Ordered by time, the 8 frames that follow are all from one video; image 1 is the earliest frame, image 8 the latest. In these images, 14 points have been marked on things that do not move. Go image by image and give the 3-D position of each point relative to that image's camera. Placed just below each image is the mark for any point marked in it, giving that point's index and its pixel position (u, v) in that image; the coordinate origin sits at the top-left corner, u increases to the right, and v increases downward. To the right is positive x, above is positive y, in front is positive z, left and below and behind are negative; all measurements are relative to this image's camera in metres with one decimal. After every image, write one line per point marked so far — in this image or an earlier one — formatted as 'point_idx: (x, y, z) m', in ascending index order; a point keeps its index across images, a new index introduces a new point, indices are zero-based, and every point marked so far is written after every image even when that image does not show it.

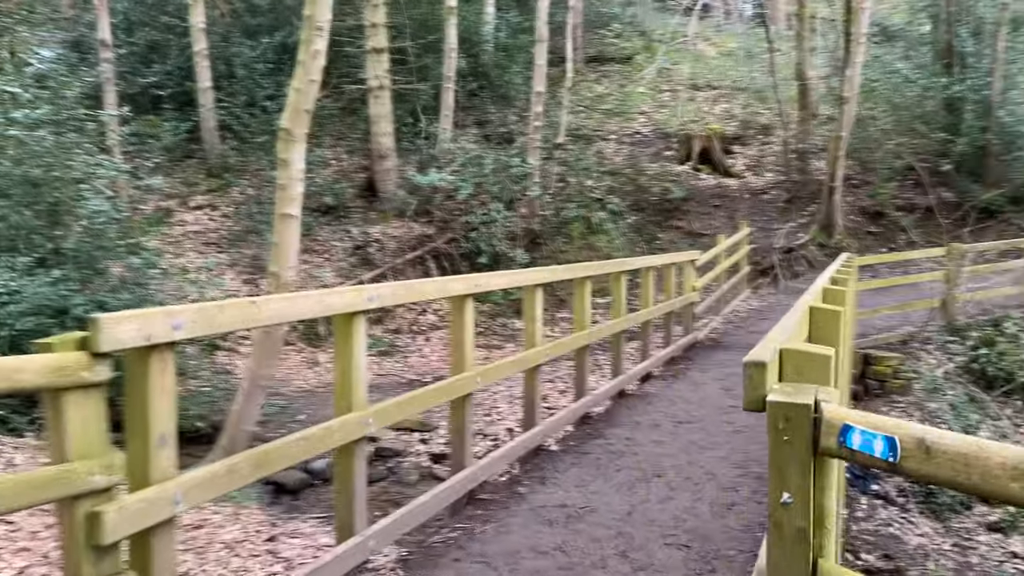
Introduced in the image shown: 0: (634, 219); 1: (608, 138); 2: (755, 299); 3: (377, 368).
0: (+2.2, +1.3, +14.6) m
1: (+1.9, +3.0, +16.1) m
2: (+3.5, -0.2, +11.6) m
3: (-1.8, -1.0, +10.6) m
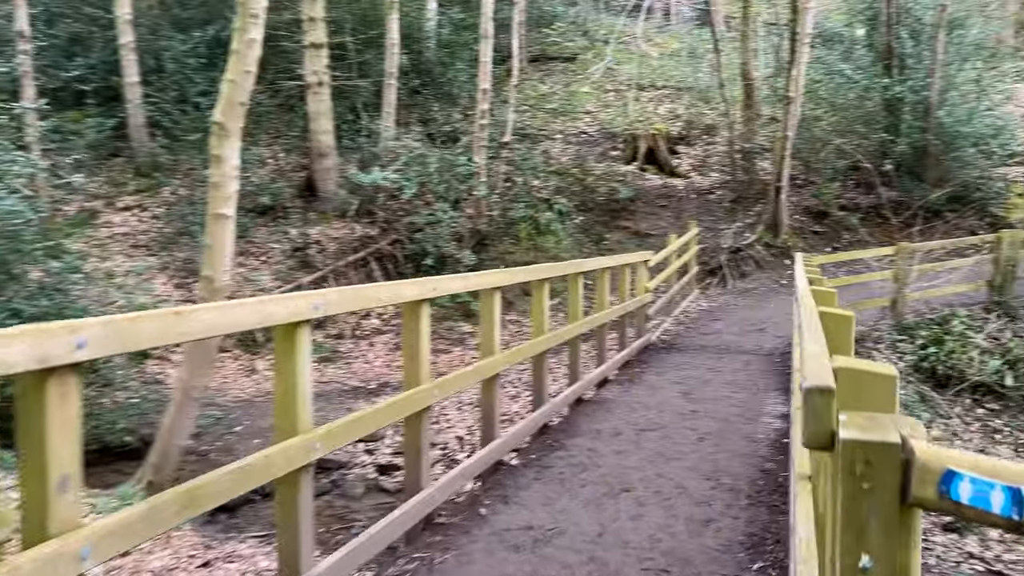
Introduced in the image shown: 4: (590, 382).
0: (+1.2, +1.2, +14.4) m
1: (+0.8, +3.0, +15.9) m
2: (+2.8, -0.2, +11.5) m
3: (-2.4, -1.1, +10.1) m
4: (+0.6, -0.8, +6.4) m
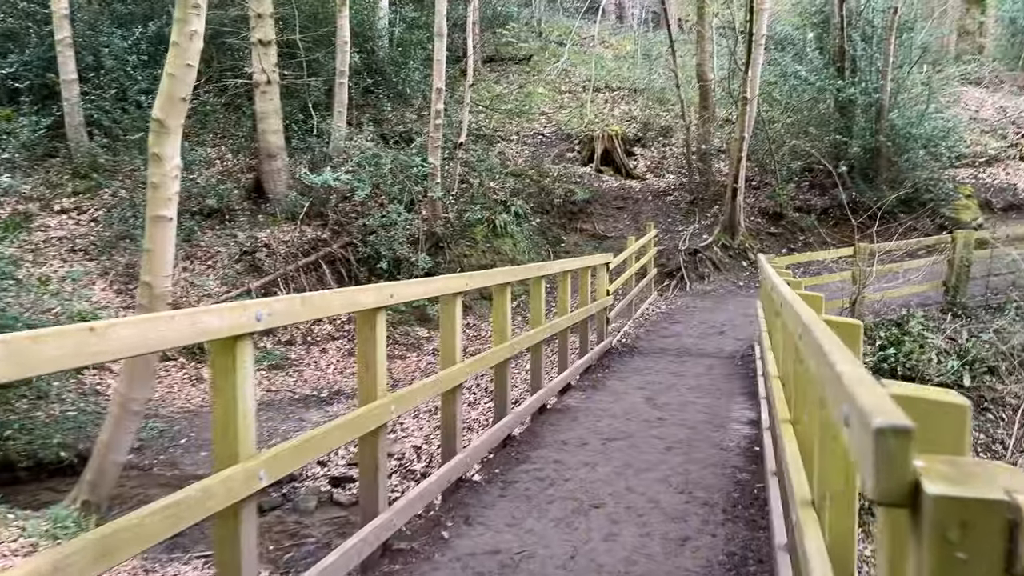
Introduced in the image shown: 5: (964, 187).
0: (+0.5, +1.2, +14.2) m
1: (0.0, +2.9, +15.7) m
2: (+2.2, -0.2, +11.4) m
3: (-2.9, -1.2, +9.7) m
4: (+0.3, -0.8, +6.1) m
5: (+7.9, +1.8, +14.1) m
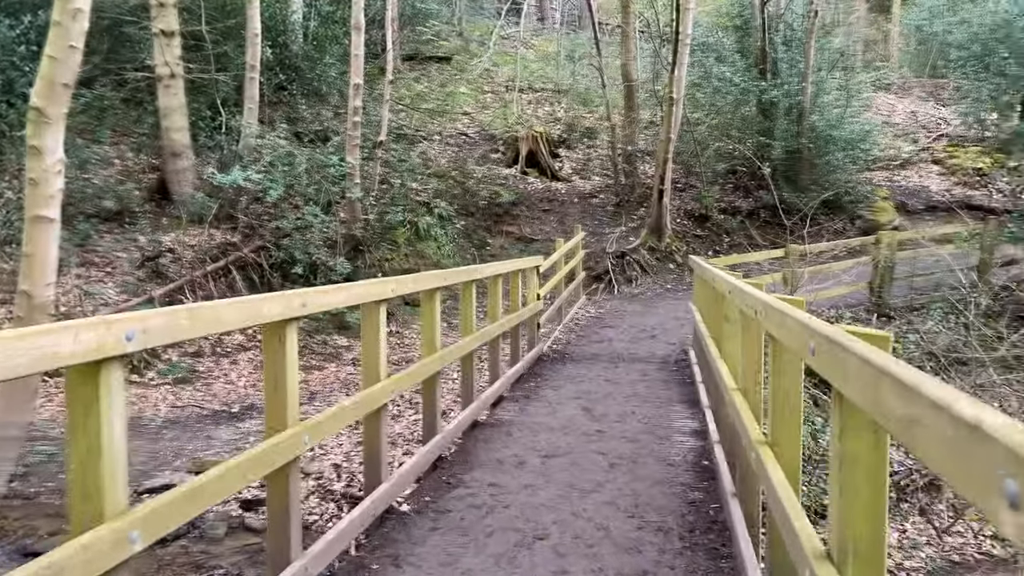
0: (-0.8, +1.1, +13.7) m
1: (-1.5, +2.8, +15.2) m
2: (+1.1, -0.3, +11.1) m
3: (-3.7, -1.2, +8.9) m
4: (-0.2, -0.8, +5.7) m
5: (+6.6, +1.7, +14.4) m
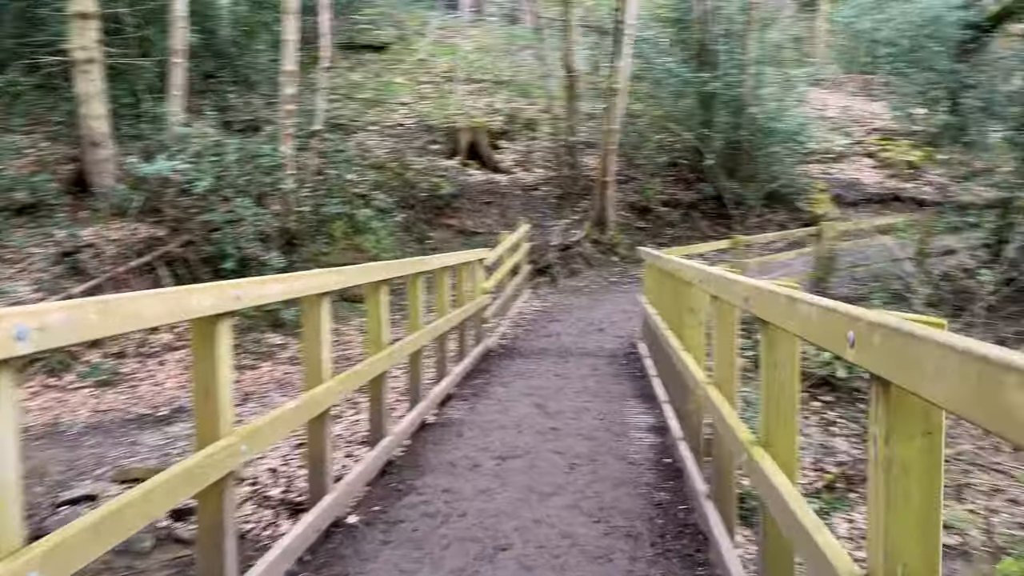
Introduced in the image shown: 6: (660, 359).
0: (-1.8, +1.2, +13.4) m
1: (-2.6, +2.9, +14.7) m
2: (+0.3, -0.2, +10.9) m
3: (-4.3, -1.2, +8.3) m
4: (-0.5, -0.8, +5.4) m
5: (+5.5, +1.9, +14.6) m
6: (+1.1, -0.5, +6.0) m
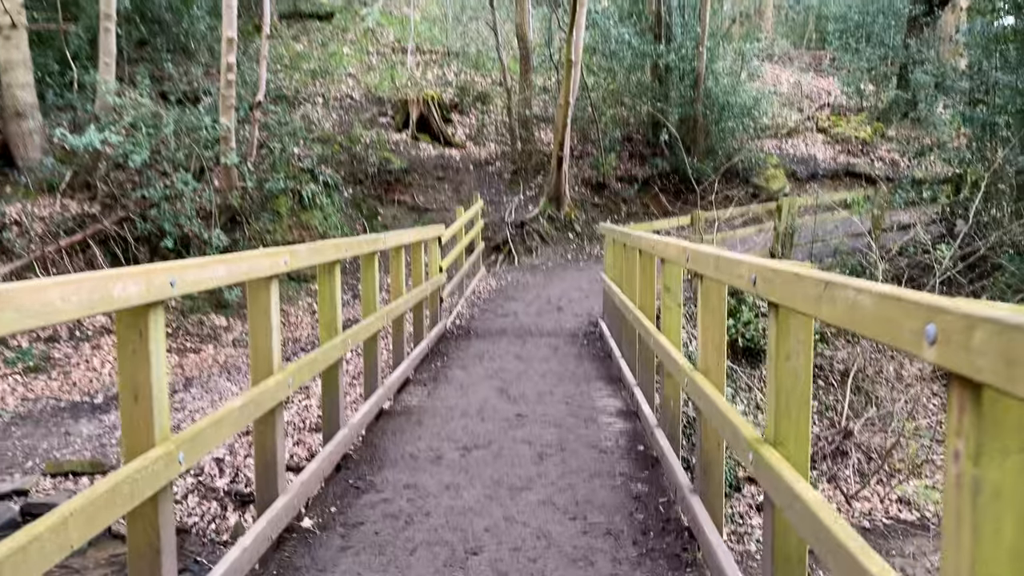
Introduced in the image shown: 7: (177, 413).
0: (-2.6, +1.5, +12.9) m
1: (-3.5, +3.3, +14.2) m
2: (-0.2, +0.1, +10.6) m
3: (-4.7, -1.0, +7.8) m
4: (-0.8, -0.6, +5.1) m
5: (+4.7, +2.3, +14.5) m
6: (+0.8, -0.4, +5.8) m
7: (-3.4, -1.3, +8.2) m
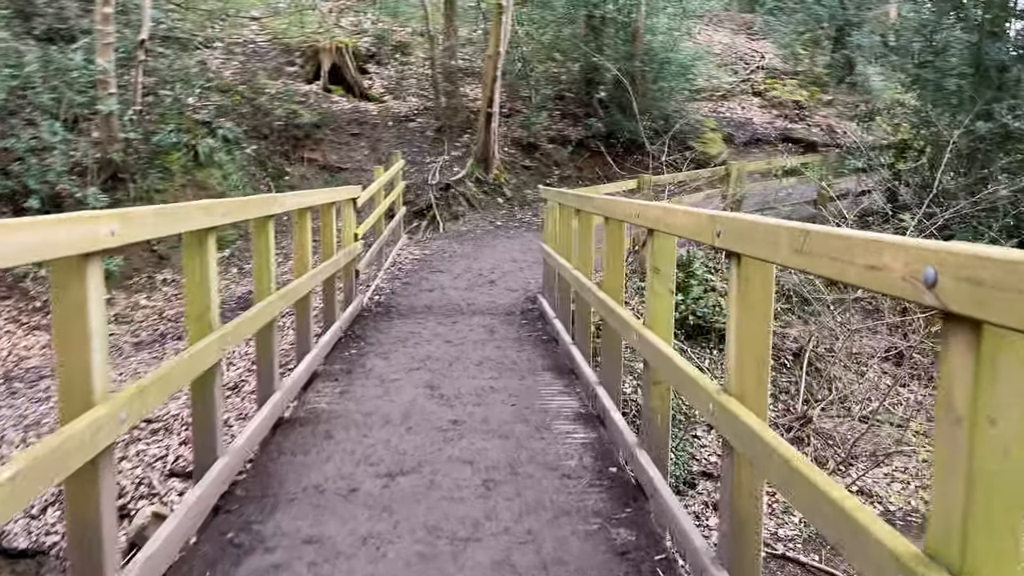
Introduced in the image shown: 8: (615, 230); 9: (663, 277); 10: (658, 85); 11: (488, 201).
0: (-3.7, +2.0, +11.5) m
1: (-4.7, +3.8, +12.6) m
2: (-1.1, +0.5, +9.6) m
3: (-5.3, -0.8, +6.3) m
4: (-1.1, -0.5, +4.0) m
5: (+3.3, +2.9, +13.9) m
6: (+0.4, -0.2, +4.9) m
7: (-4.0, -1.0, +6.9) m
8: (+0.5, +0.3, +3.9) m
9: (+0.5, 0.0, +2.9) m
10: (+2.3, +3.2, +12.8) m
11: (-0.3, +1.2, +11.4) m
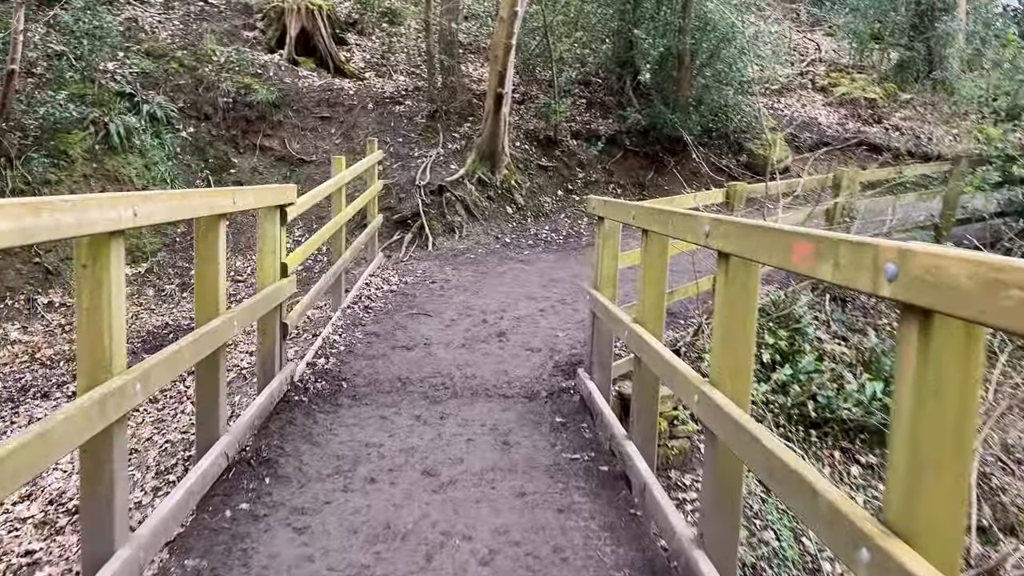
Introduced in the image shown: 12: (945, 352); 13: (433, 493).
0: (-3.5, +1.7, +8.8) m
1: (-4.5, +3.5, +9.9) m
2: (-1.0, +0.1, +6.9) m
3: (-5.2, -1.0, +3.6) m
4: (-1.0, -0.8, +1.4) m
5: (+3.5, +2.3, +11.3) m
6: (+0.6, -0.6, +2.2) m
7: (-3.9, -1.2, +4.2) m
8: (+0.6, -0.1, +1.3) m
9: (+0.7, -0.3, +0.3) m
10: (+2.5, +2.7, +10.2) m
11: (-0.2, +0.9, +8.7) m
12: (+0.6, -0.1, +1.3) m
13: (-0.3, -0.8, +3.1) m
